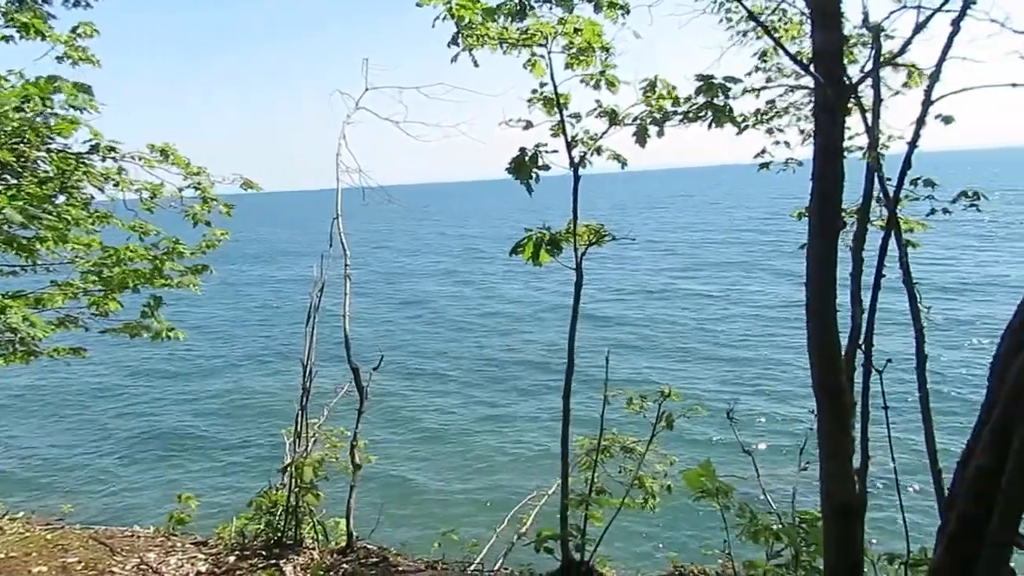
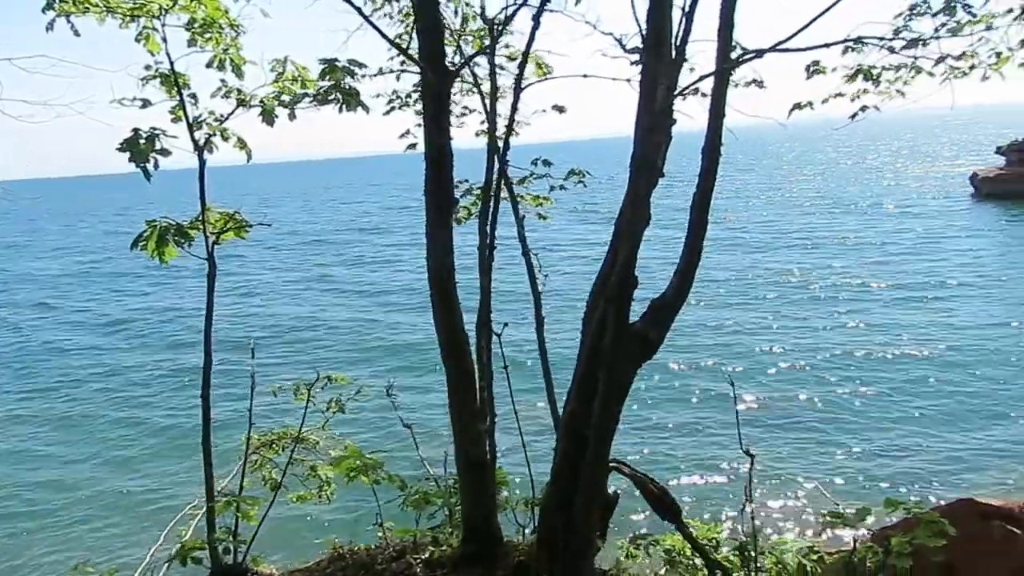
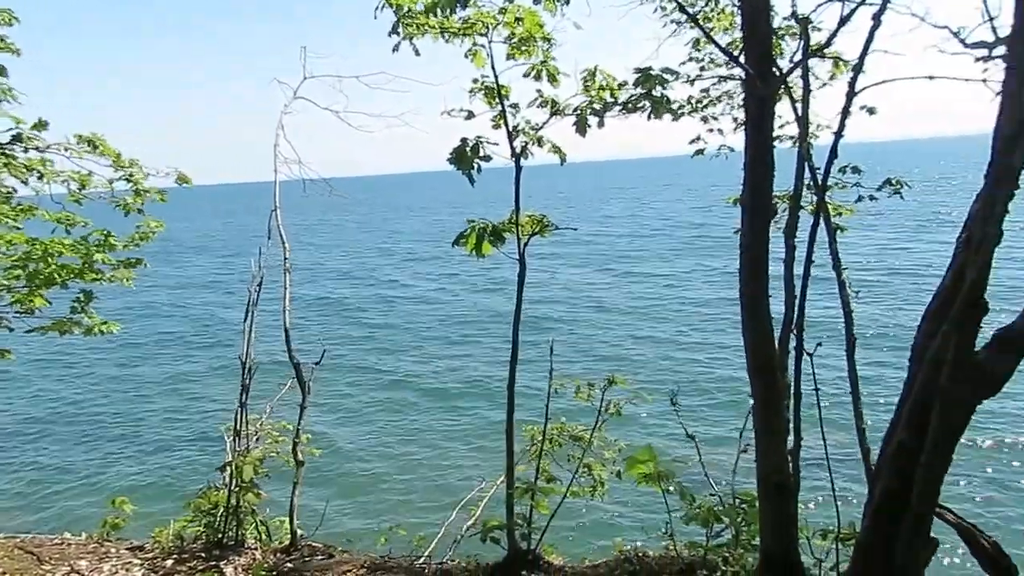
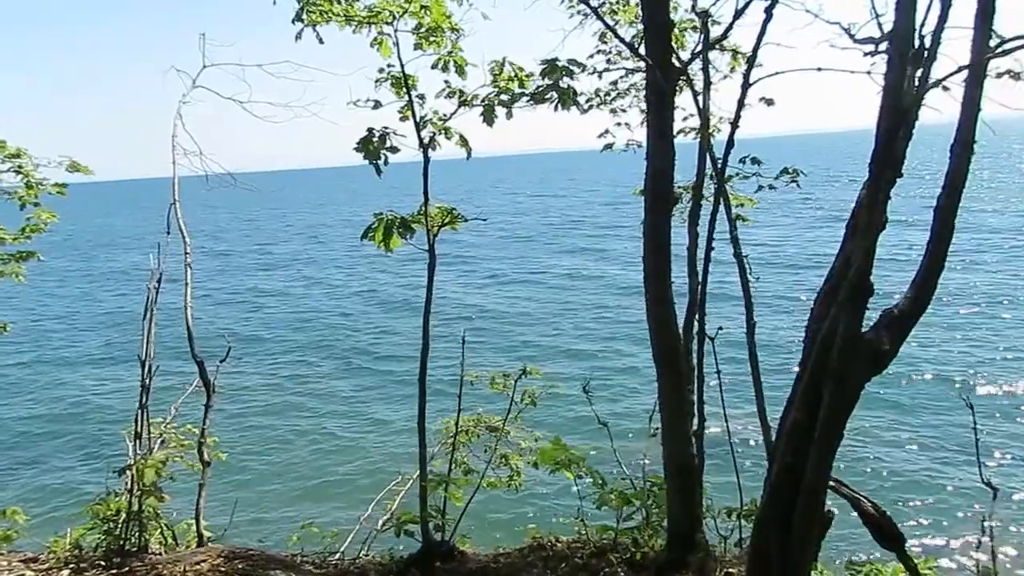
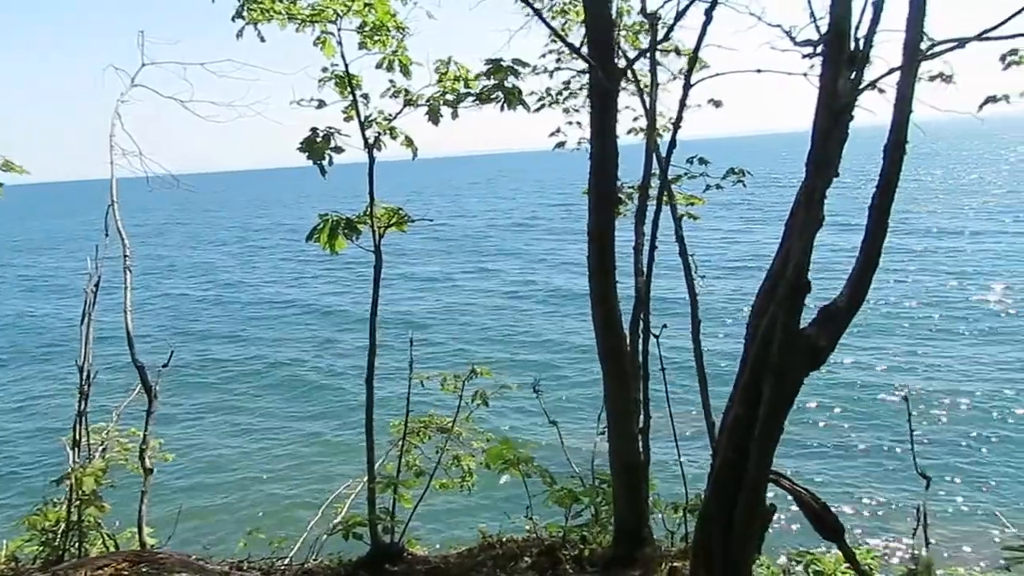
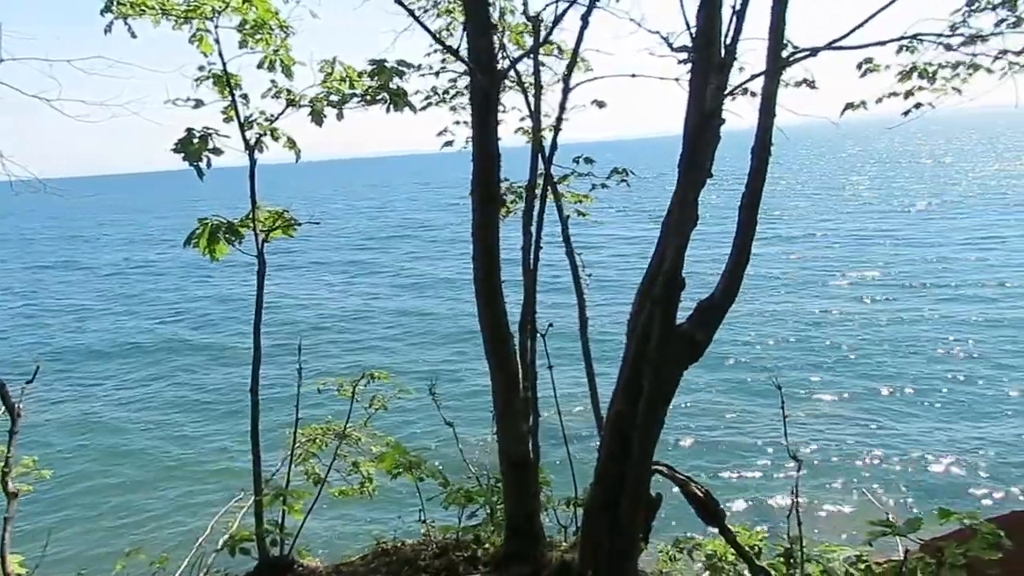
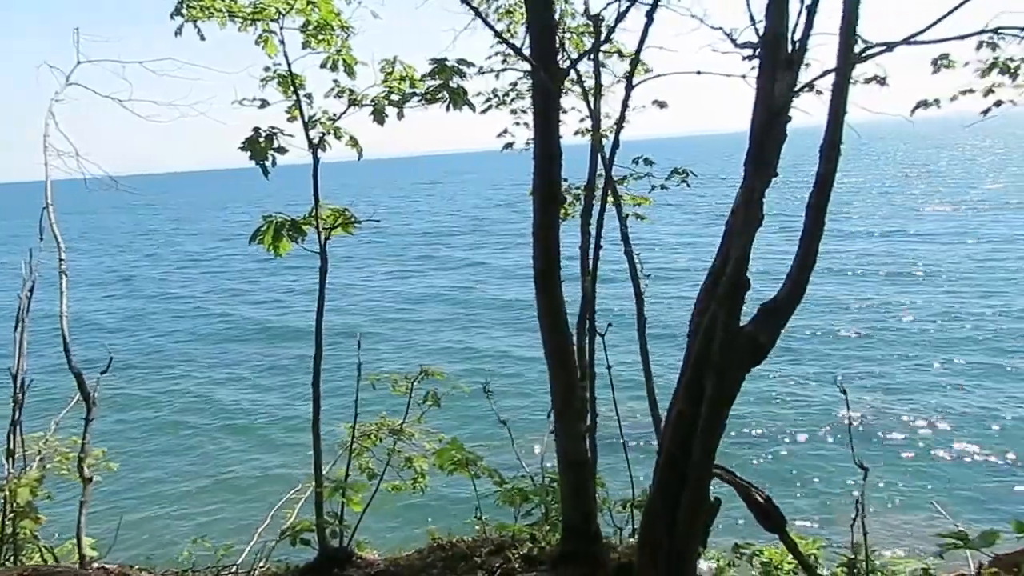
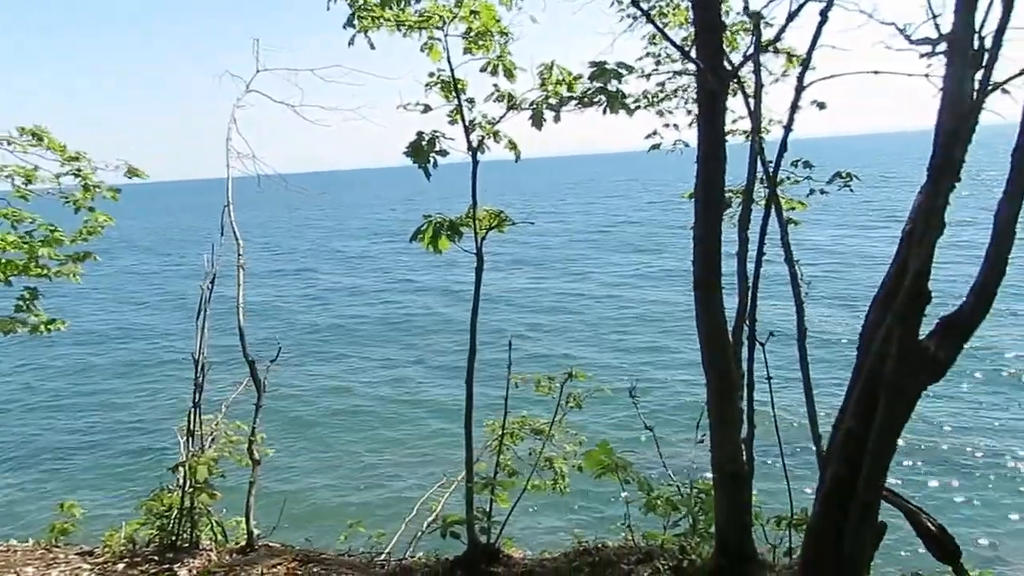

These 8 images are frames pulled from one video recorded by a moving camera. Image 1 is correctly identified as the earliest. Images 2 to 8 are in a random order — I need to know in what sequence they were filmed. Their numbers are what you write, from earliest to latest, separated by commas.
3, 8, 4, 5, 7, 6, 2
